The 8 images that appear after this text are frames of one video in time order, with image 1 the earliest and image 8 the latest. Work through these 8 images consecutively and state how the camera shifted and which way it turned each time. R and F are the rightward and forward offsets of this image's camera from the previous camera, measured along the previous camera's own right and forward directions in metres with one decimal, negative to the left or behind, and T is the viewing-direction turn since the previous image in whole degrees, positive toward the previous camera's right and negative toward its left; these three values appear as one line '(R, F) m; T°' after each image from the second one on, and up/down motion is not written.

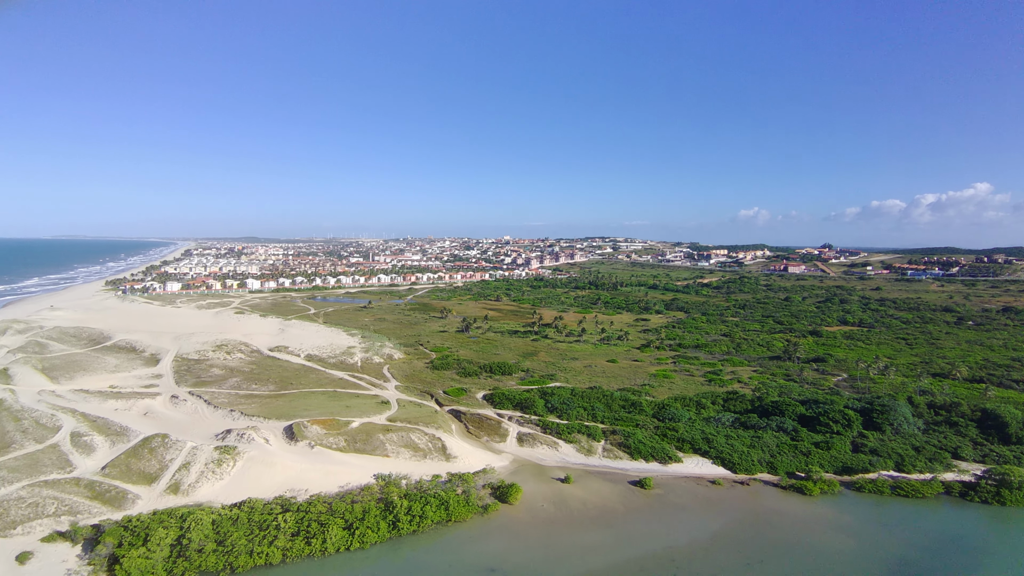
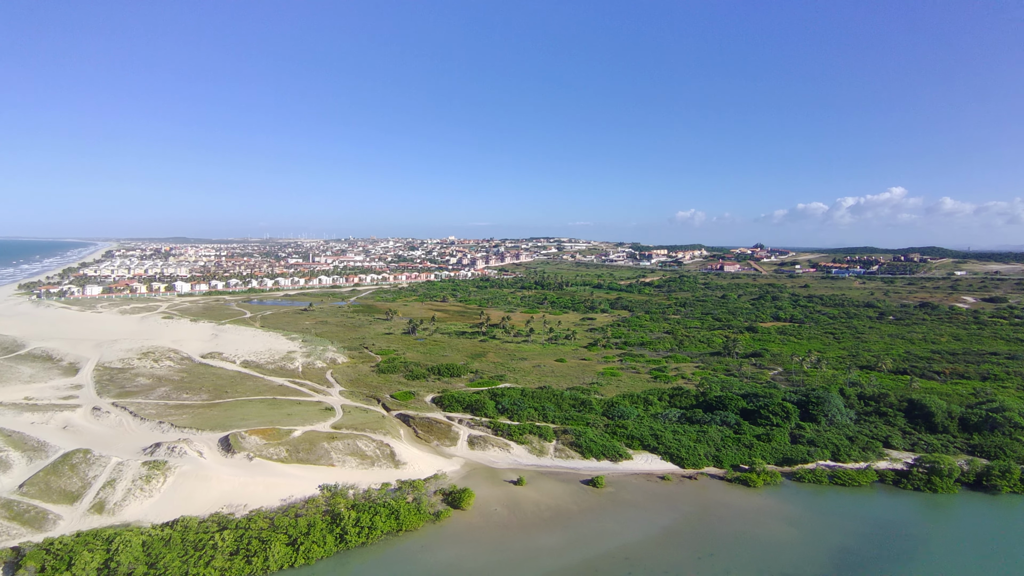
(-0.2, +0.4) m; +6°
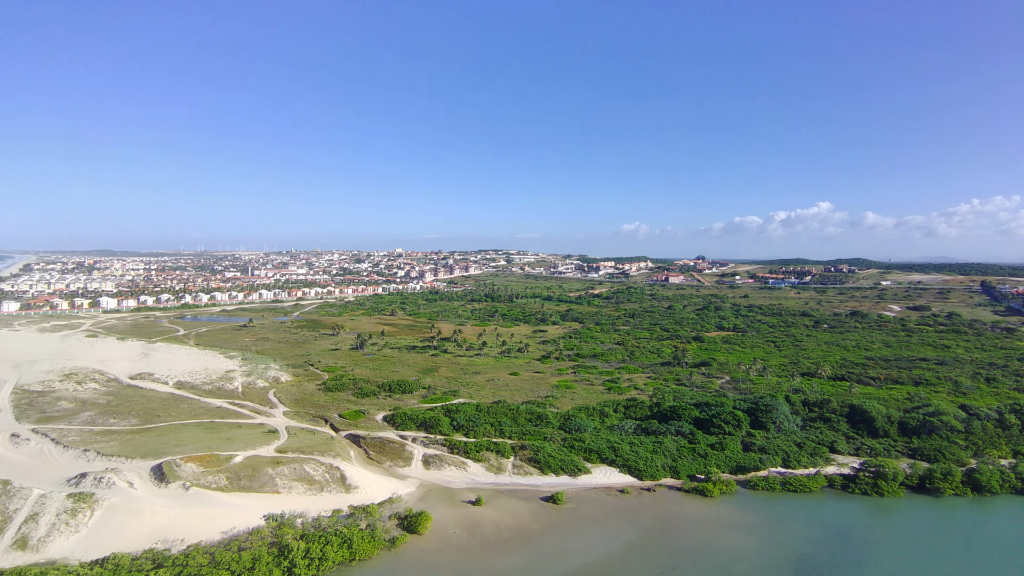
(-0.4, +0.6) m; +5°
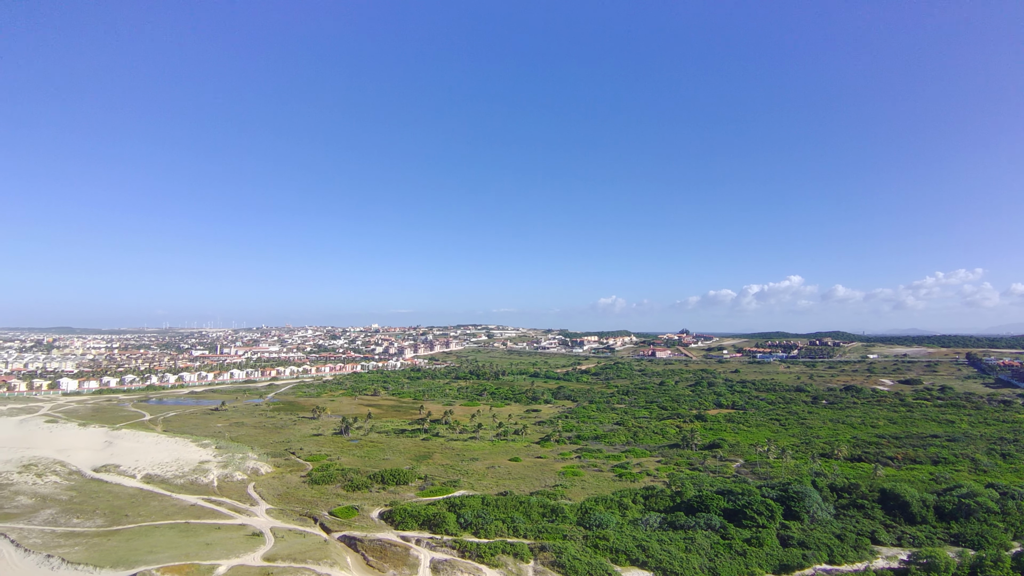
(-2.1, +1.9) m; +3°
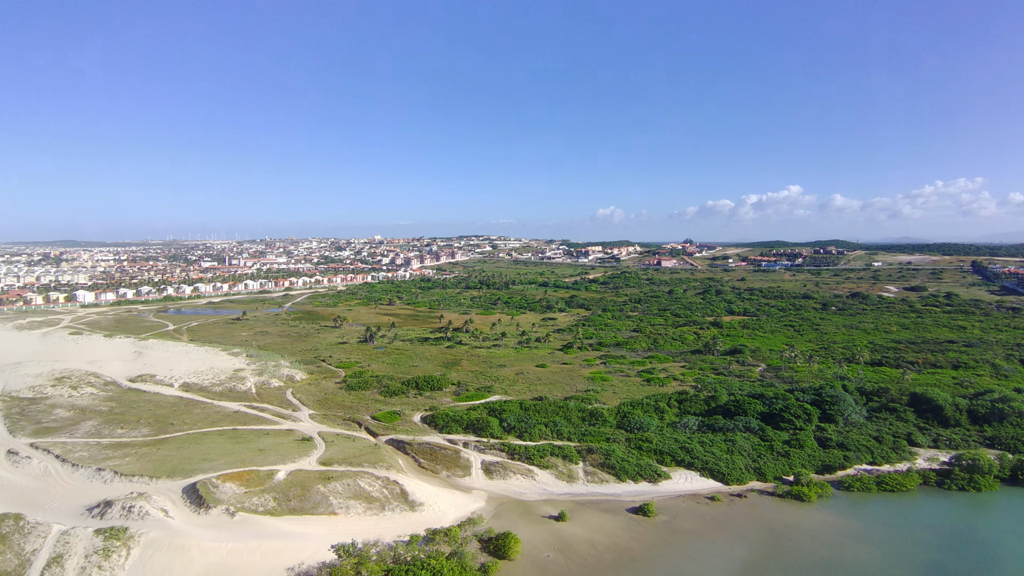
(-2.6, +1.1) m; +1°
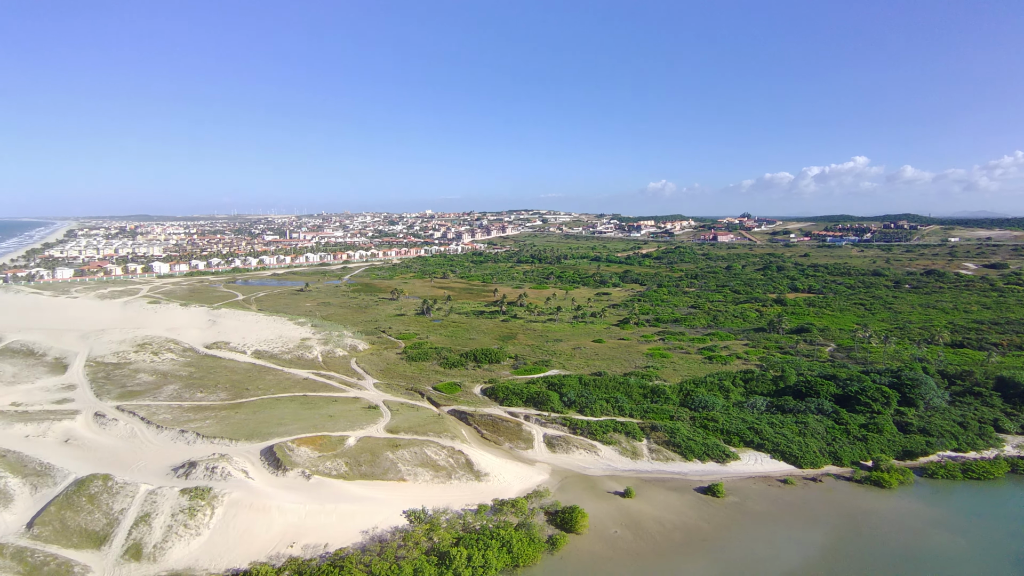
(-0.8, +0.3) m; -5°
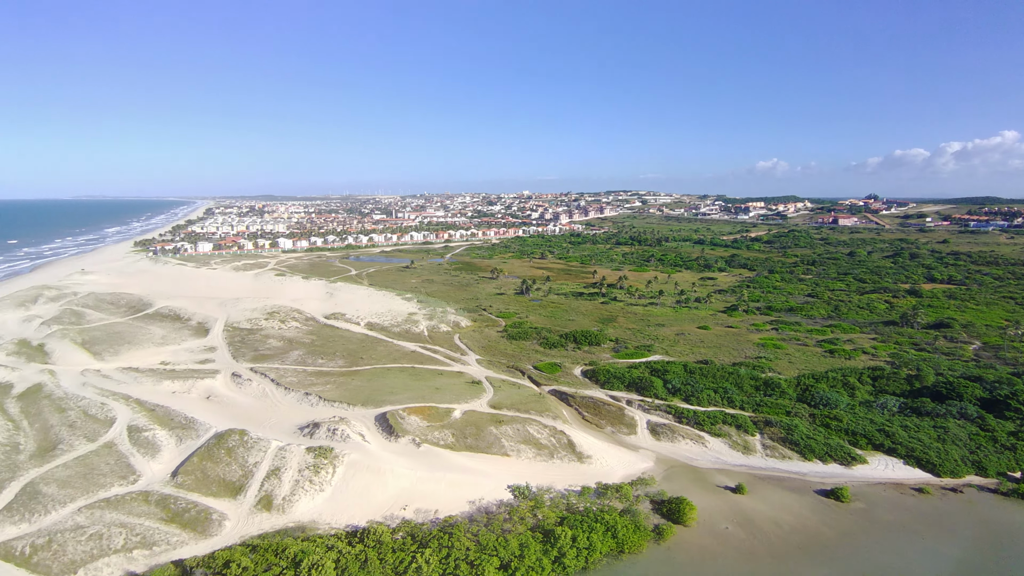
(-0.6, +0.2) m; -10°
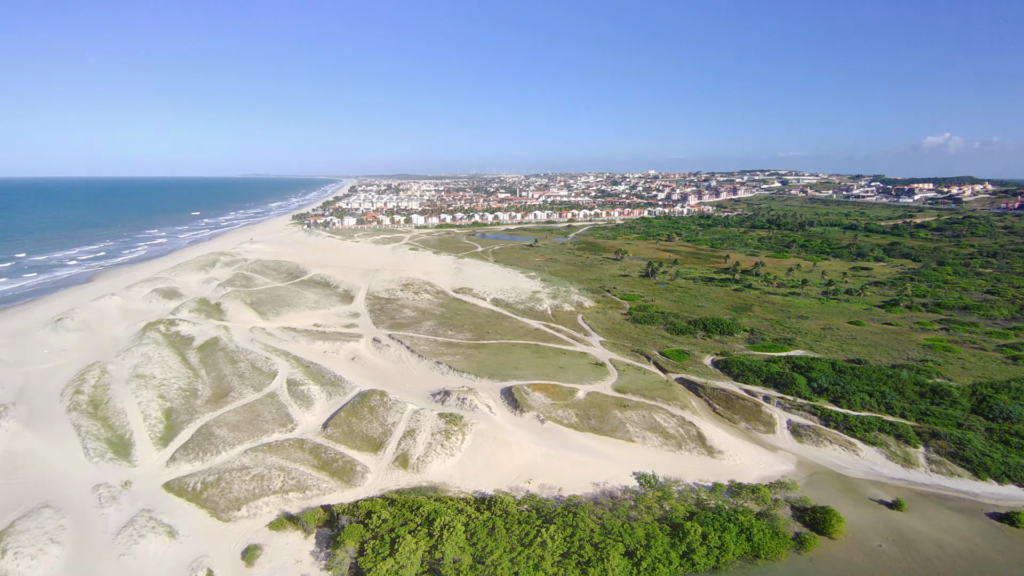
(-0.6, +0.2) m; -12°
